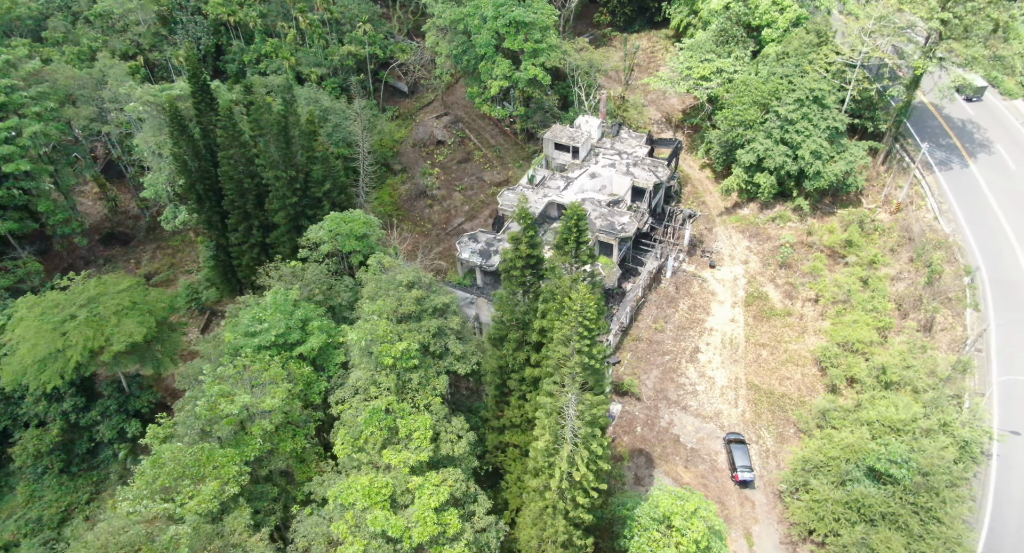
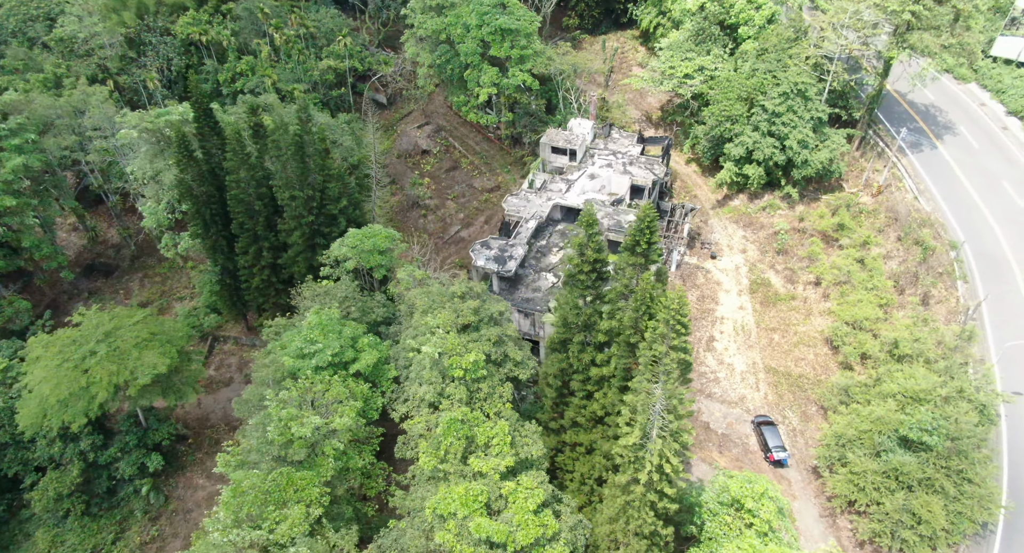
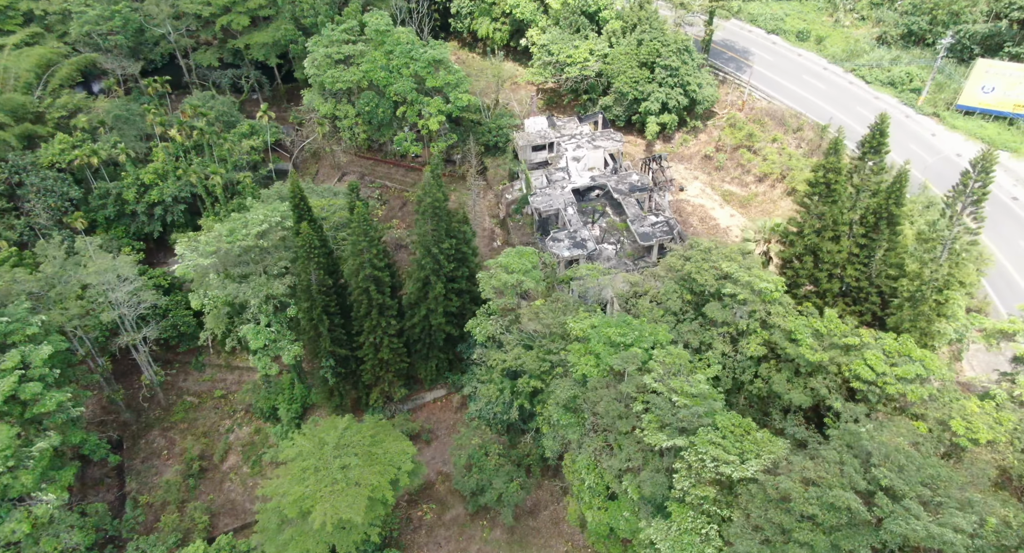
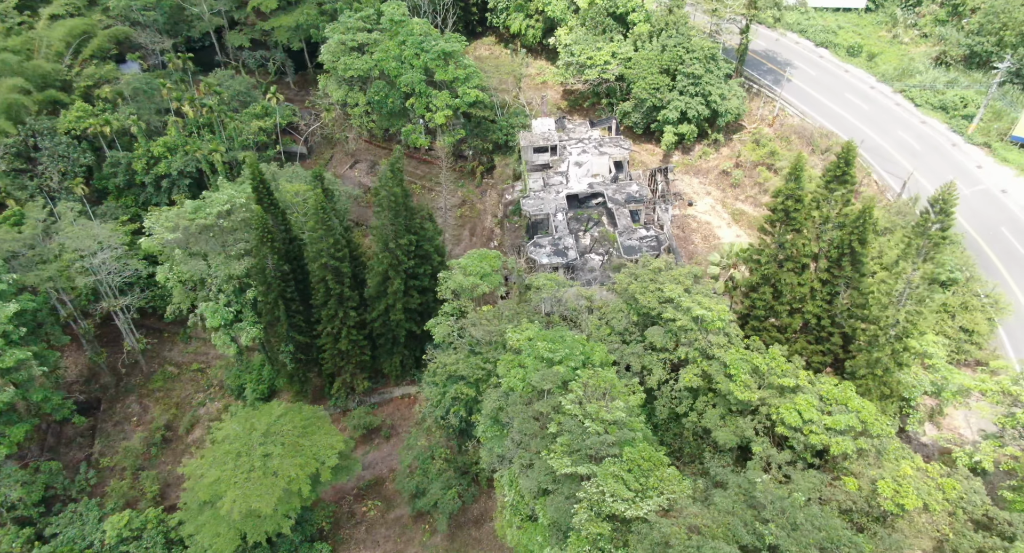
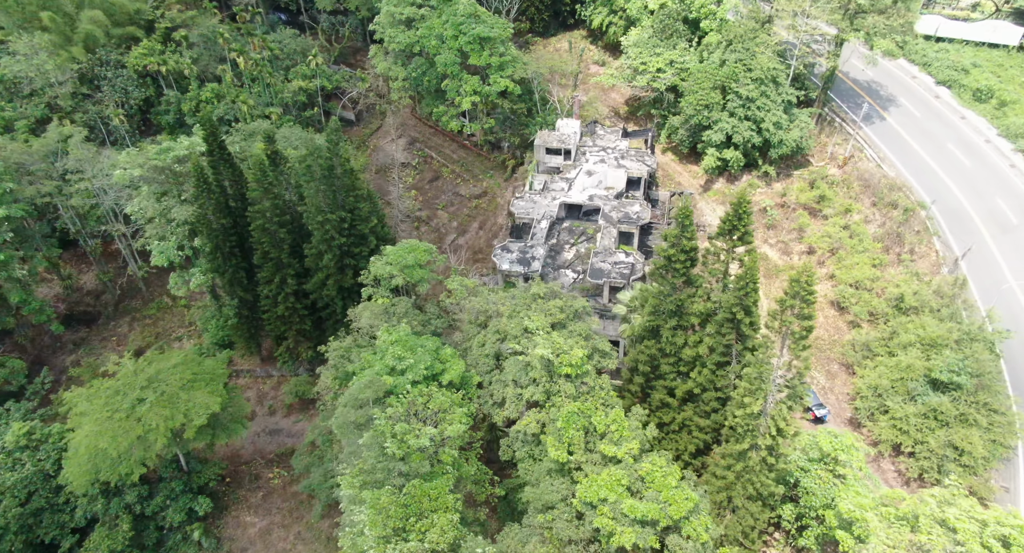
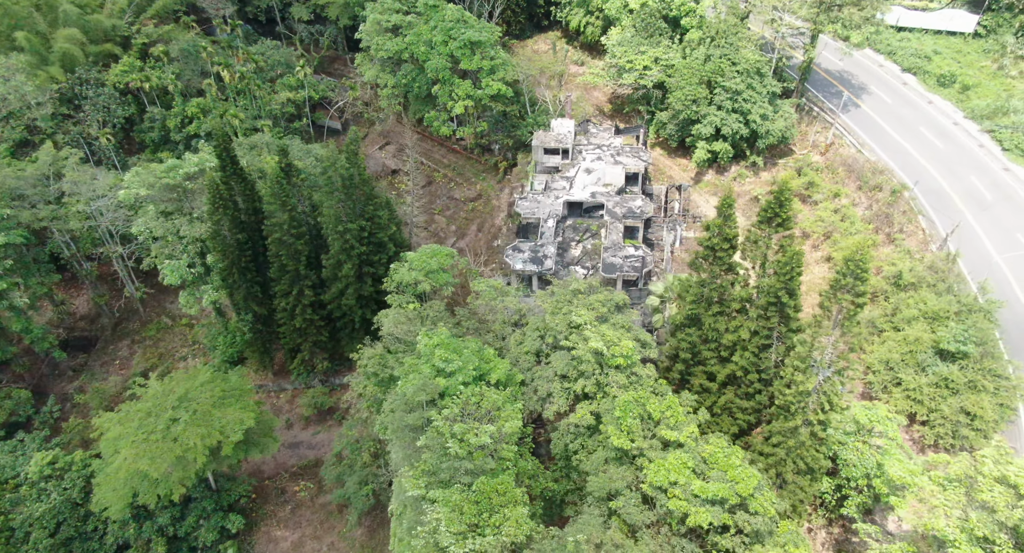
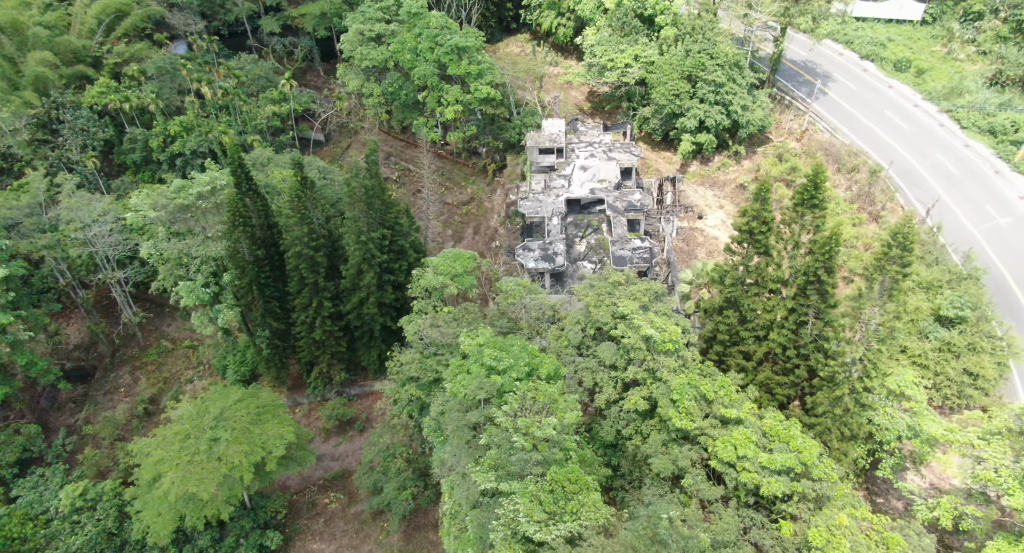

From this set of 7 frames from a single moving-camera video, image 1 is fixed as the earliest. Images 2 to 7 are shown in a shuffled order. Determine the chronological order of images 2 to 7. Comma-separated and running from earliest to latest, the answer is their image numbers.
2, 5, 6, 7, 4, 3
